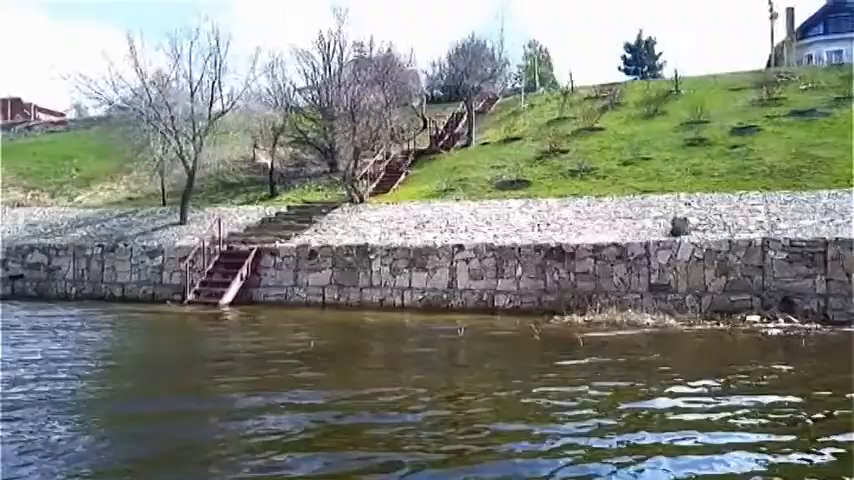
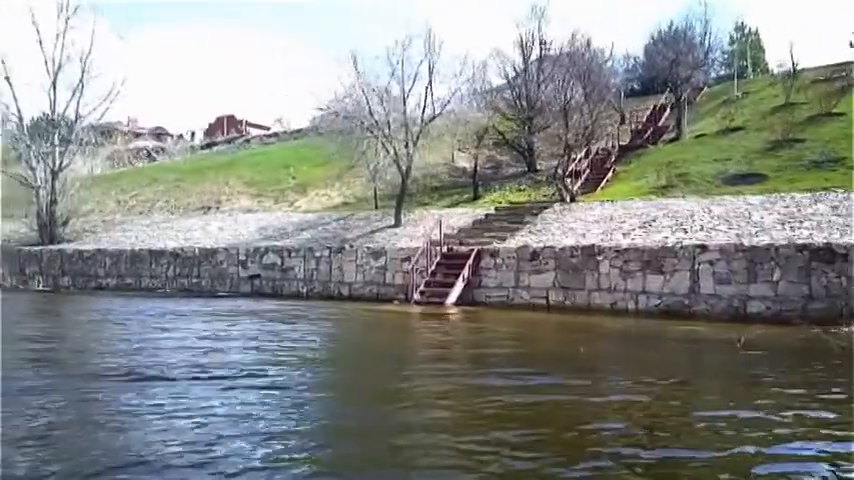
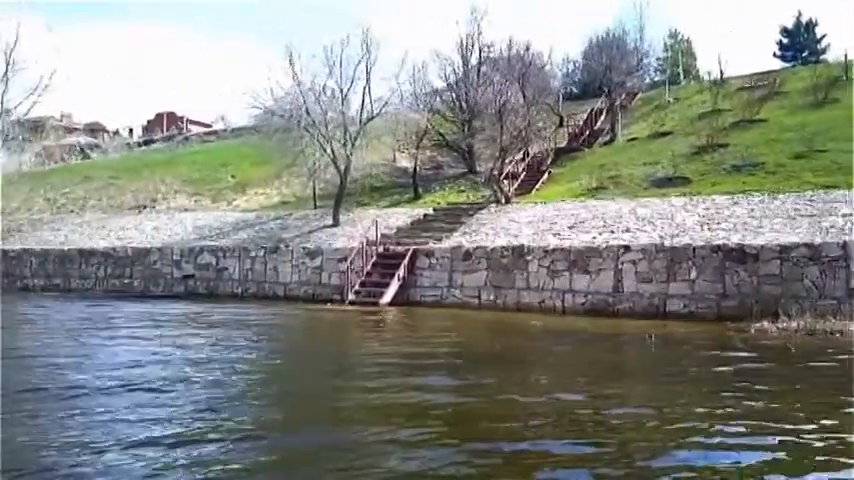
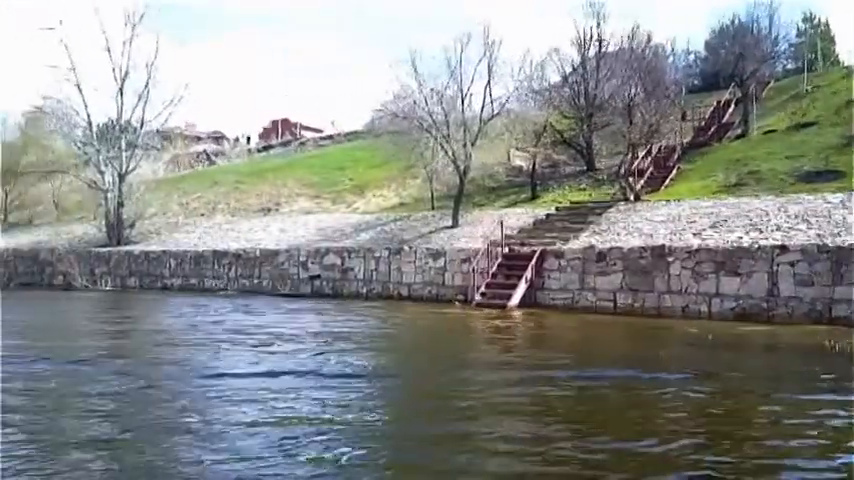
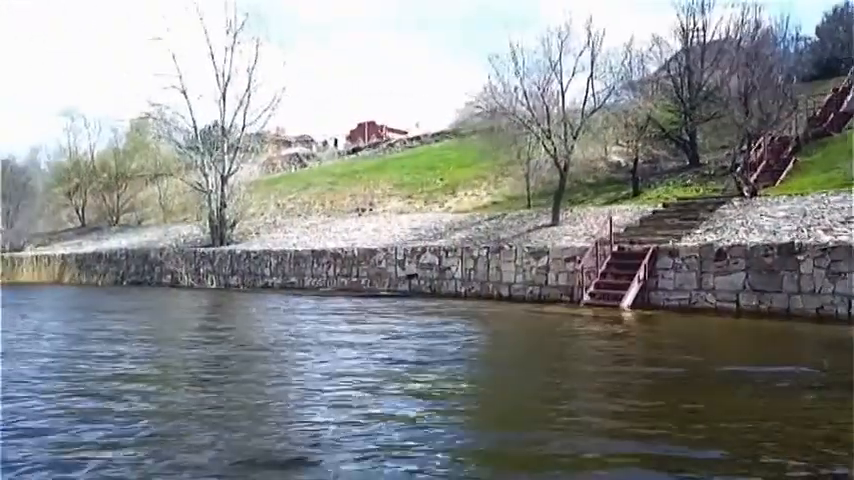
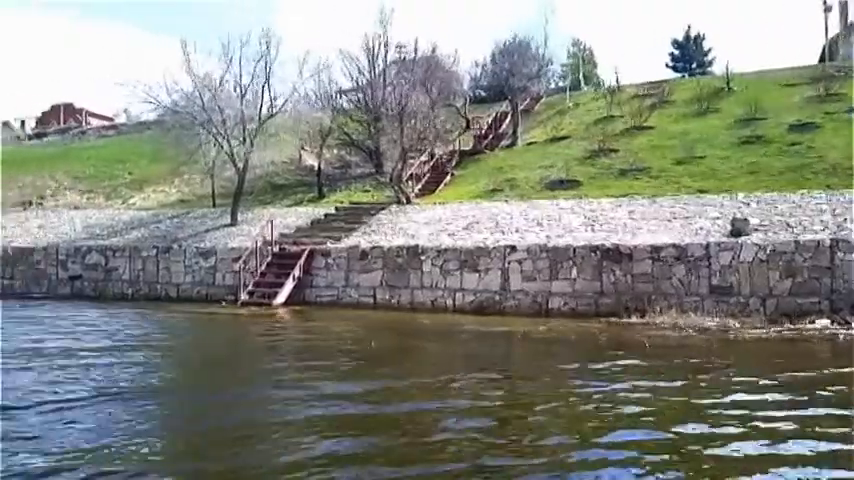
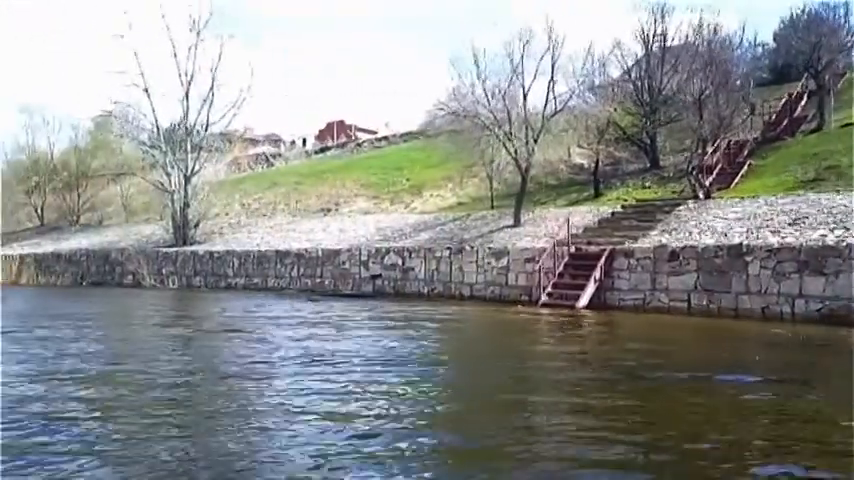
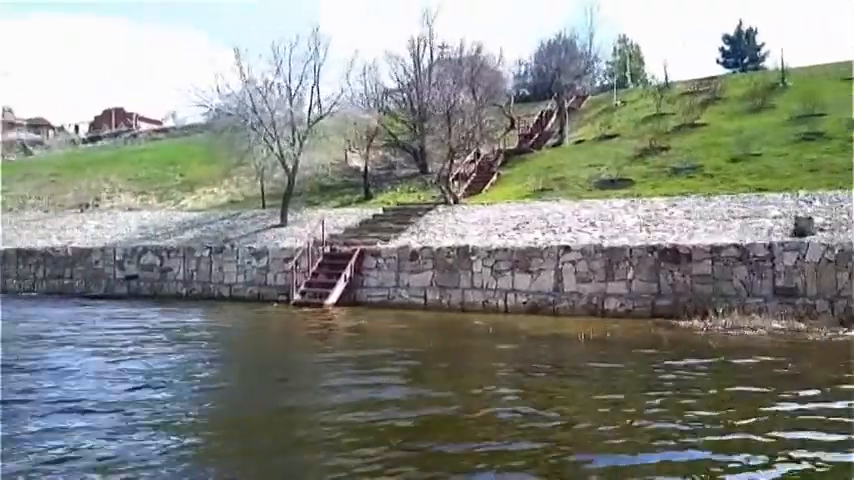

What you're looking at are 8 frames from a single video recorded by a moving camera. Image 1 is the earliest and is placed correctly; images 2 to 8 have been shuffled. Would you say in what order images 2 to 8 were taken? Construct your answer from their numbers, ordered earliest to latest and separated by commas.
6, 8, 3, 2, 4, 7, 5
